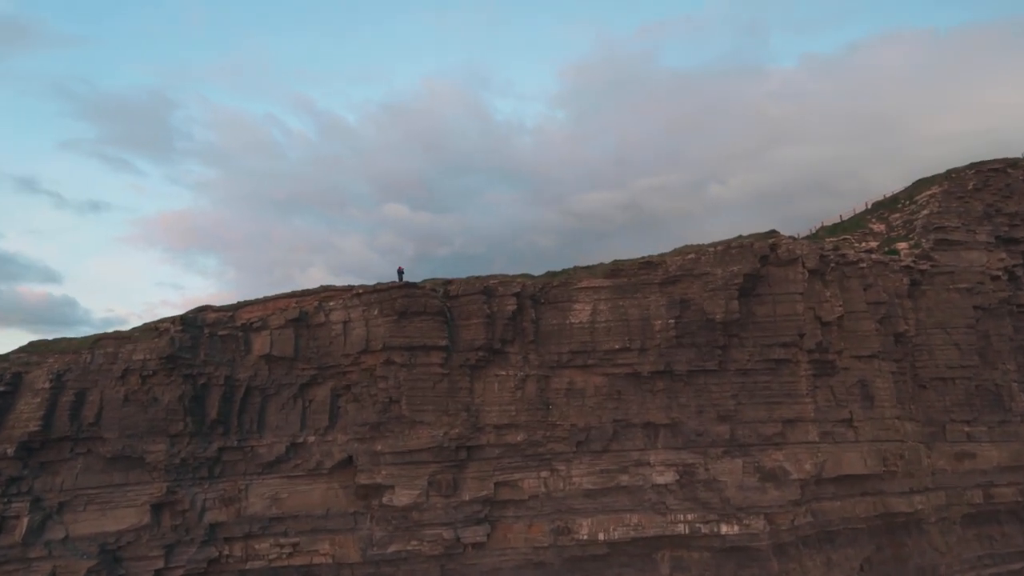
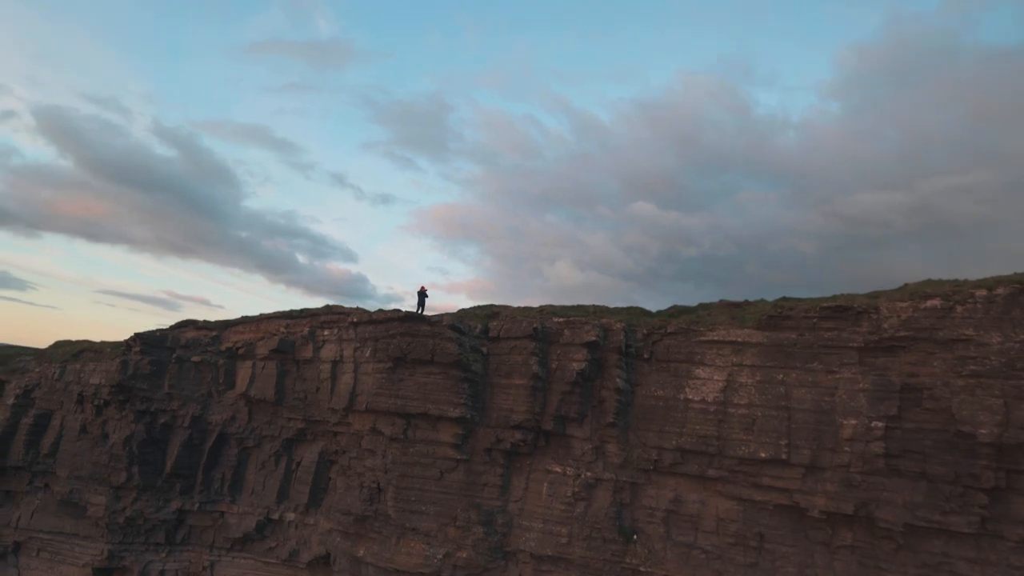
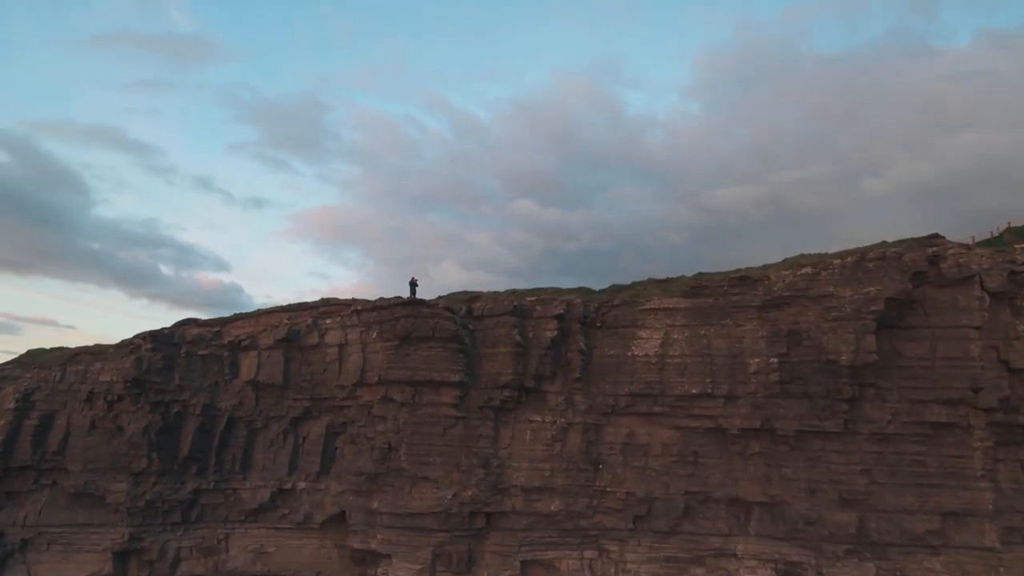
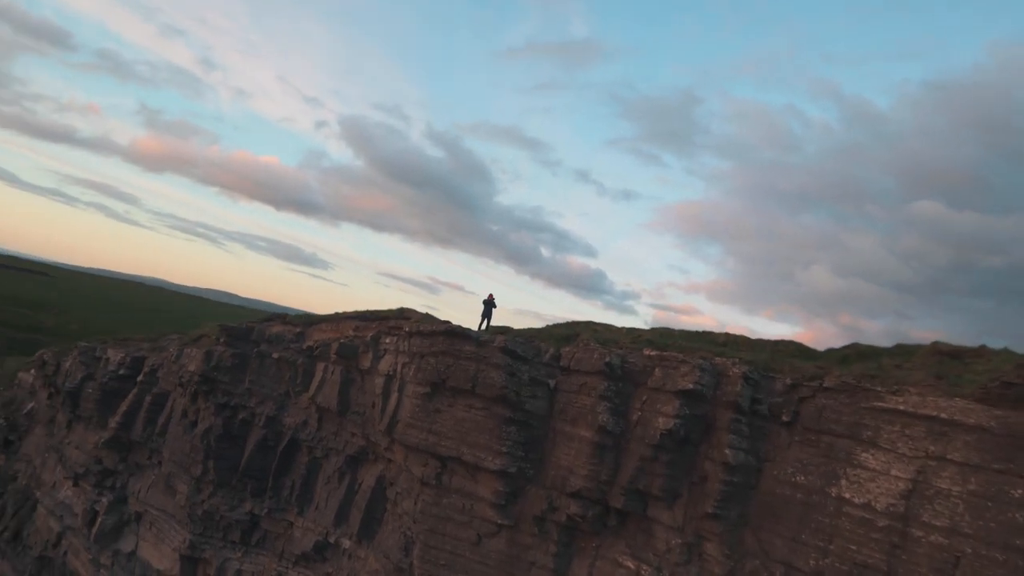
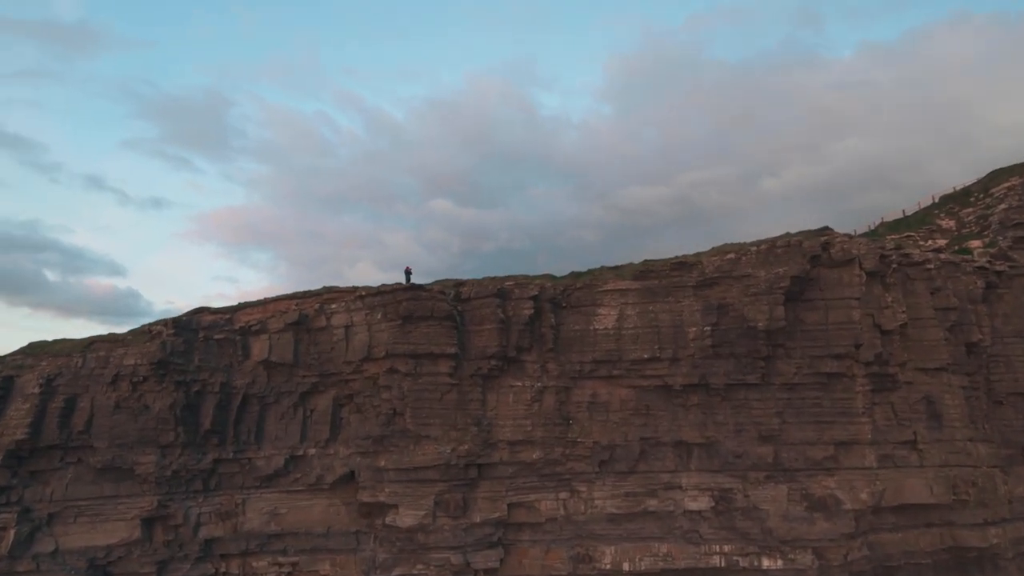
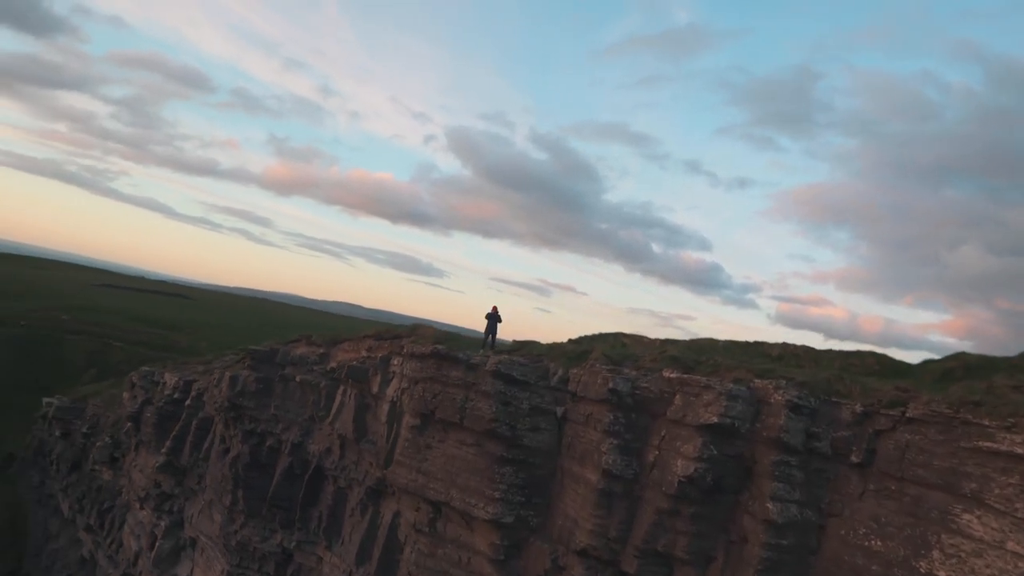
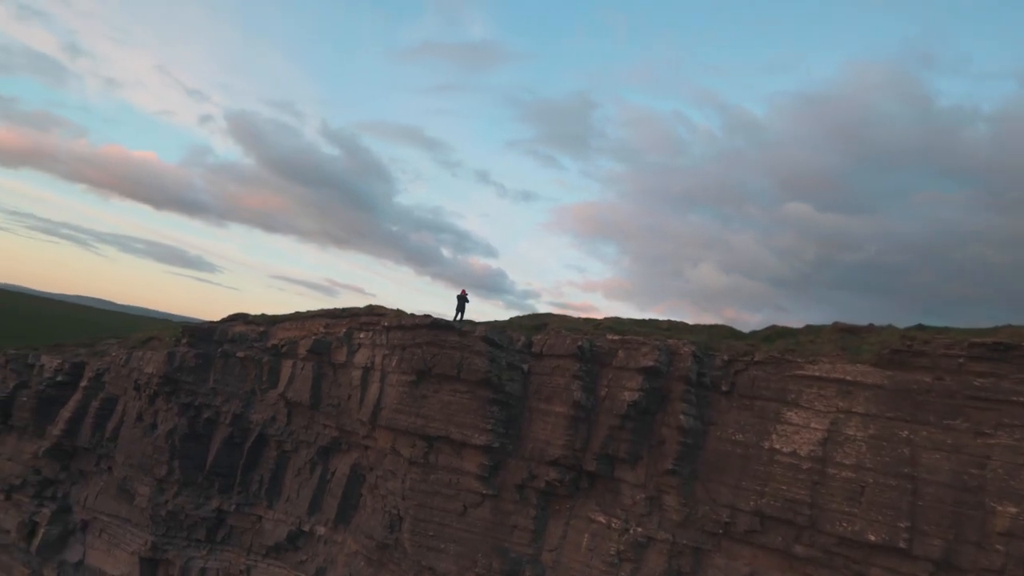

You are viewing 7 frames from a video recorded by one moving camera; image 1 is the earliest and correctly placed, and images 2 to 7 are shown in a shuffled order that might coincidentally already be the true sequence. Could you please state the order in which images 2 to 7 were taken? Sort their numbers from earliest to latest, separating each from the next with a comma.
5, 3, 2, 7, 4, 6
